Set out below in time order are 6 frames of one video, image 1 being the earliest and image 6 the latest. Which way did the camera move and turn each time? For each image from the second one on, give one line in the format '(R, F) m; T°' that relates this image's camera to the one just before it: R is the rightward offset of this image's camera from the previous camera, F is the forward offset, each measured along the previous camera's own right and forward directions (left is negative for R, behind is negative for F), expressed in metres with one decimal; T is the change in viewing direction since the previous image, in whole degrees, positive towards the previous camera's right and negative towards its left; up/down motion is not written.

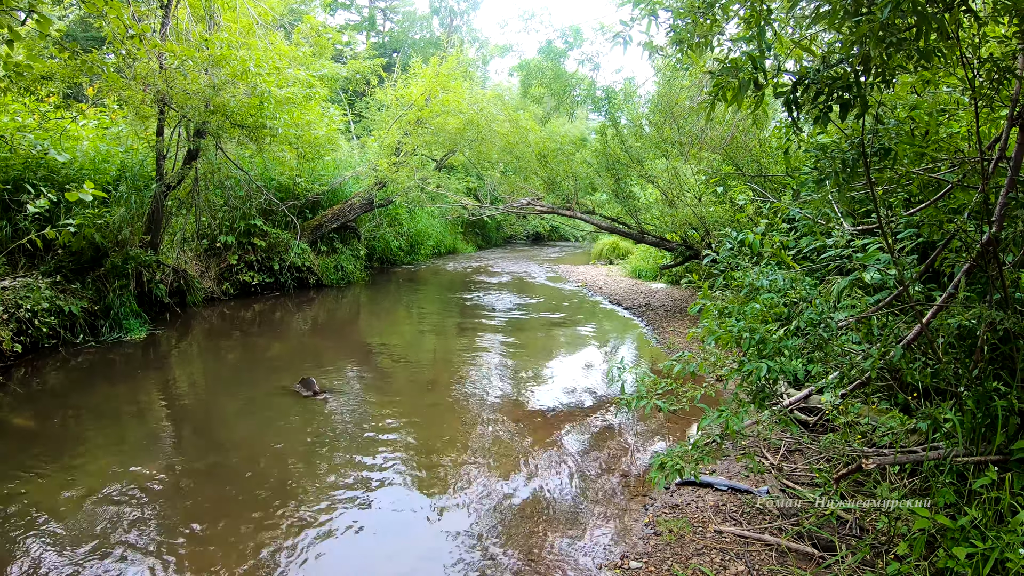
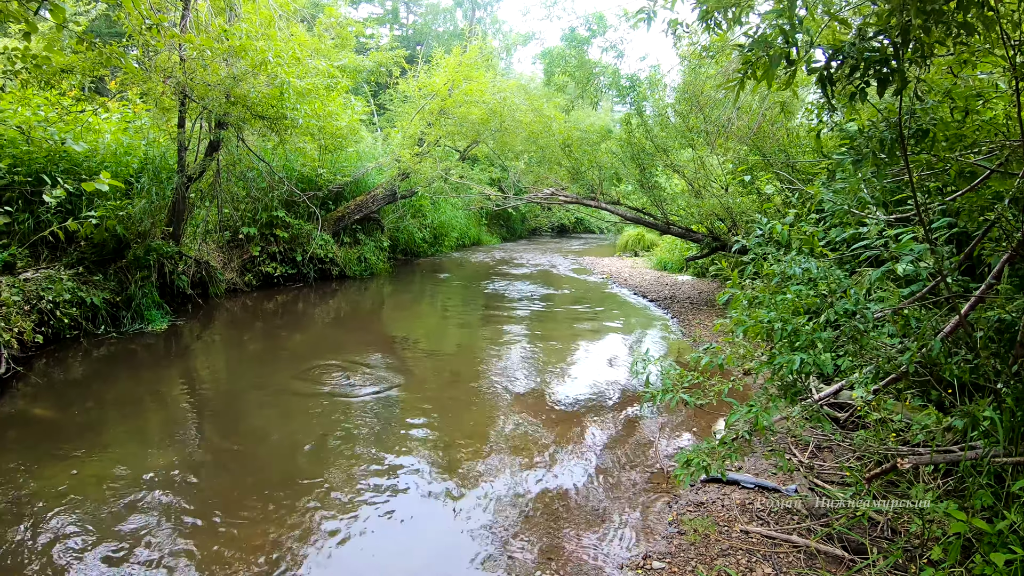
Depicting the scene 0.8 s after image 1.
(0.0, +0.1) m; -3°
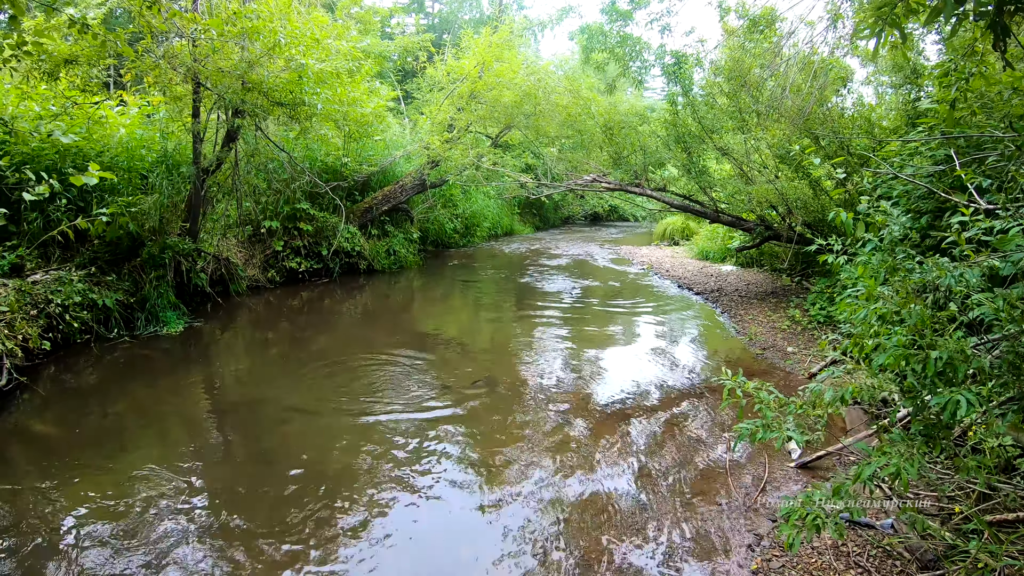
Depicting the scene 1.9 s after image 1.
(0.0, +0.4) m; -4°
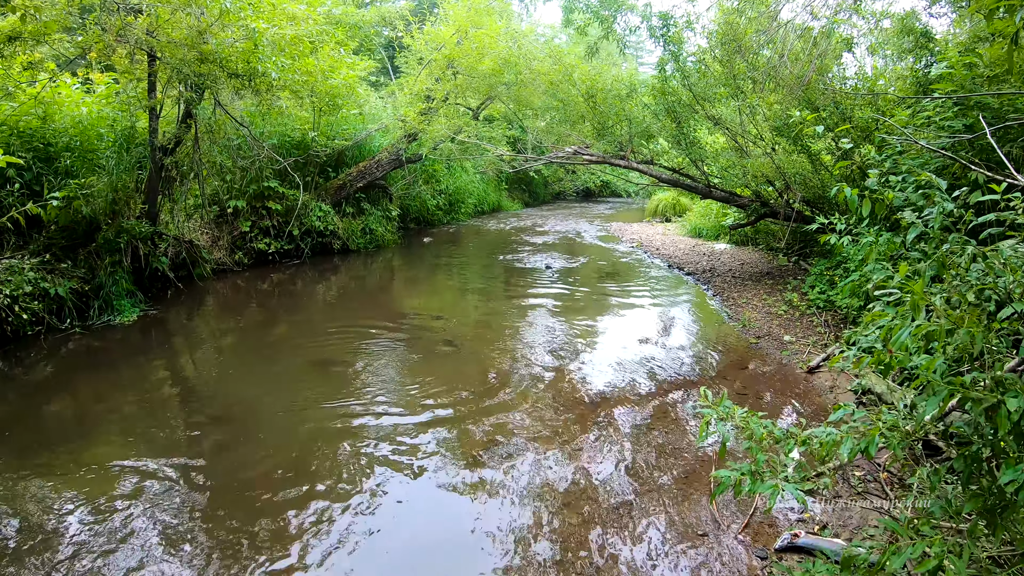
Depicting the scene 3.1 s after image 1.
(+0.2, +0.4) m; +1°
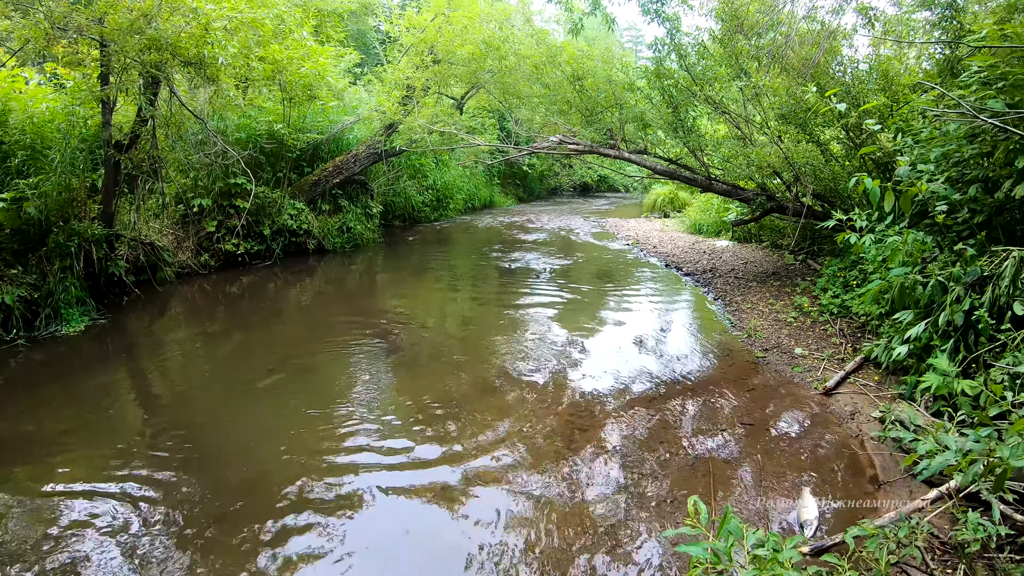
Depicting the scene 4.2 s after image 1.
(+0.2, +0.5) m; 0°
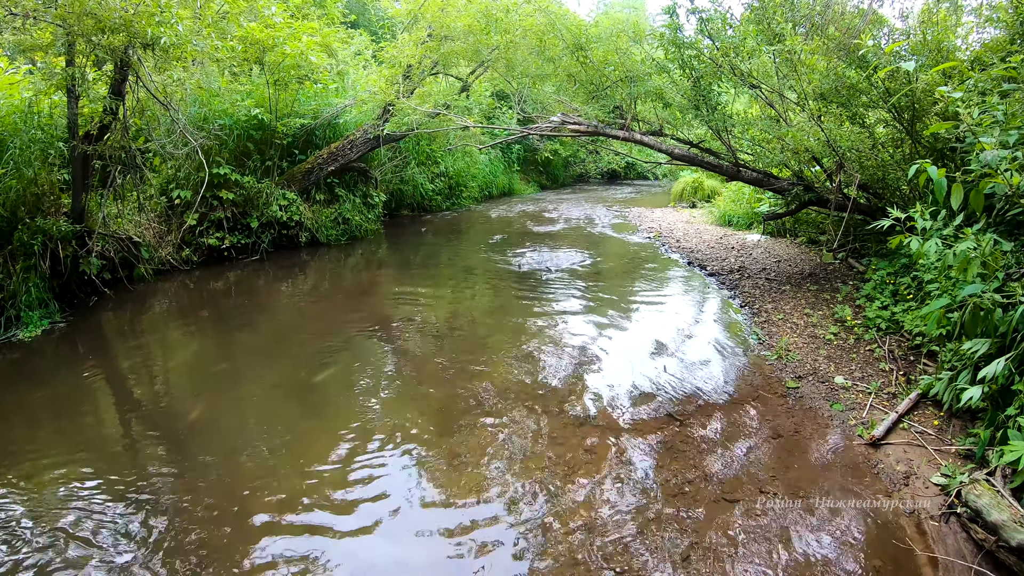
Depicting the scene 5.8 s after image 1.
(+0.3, +0.6) m; -4°
